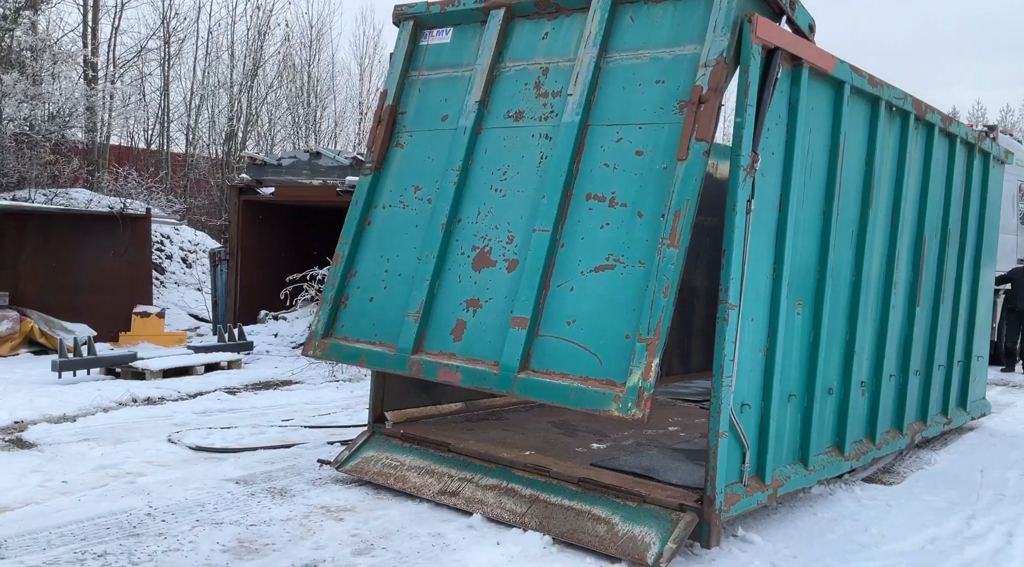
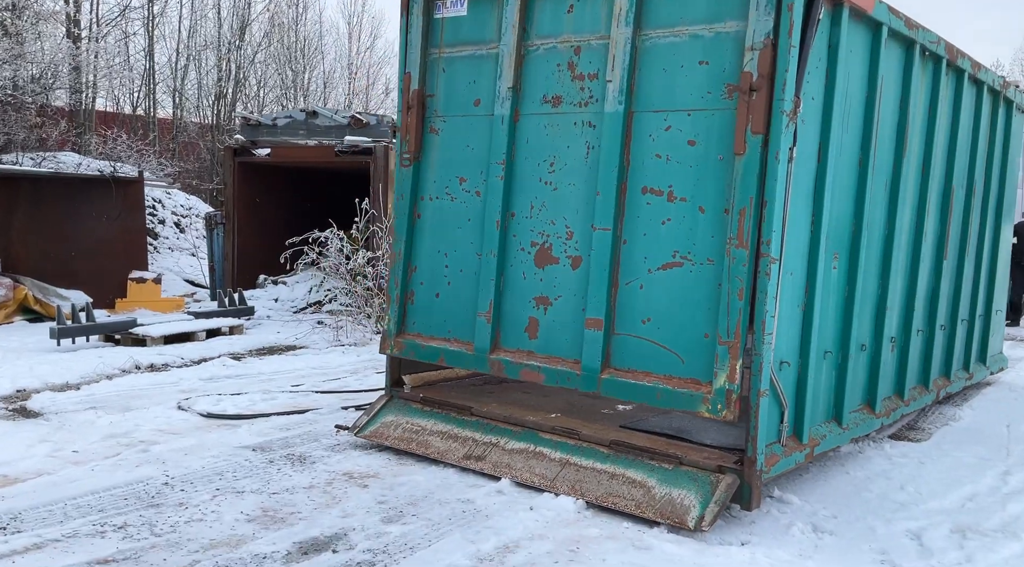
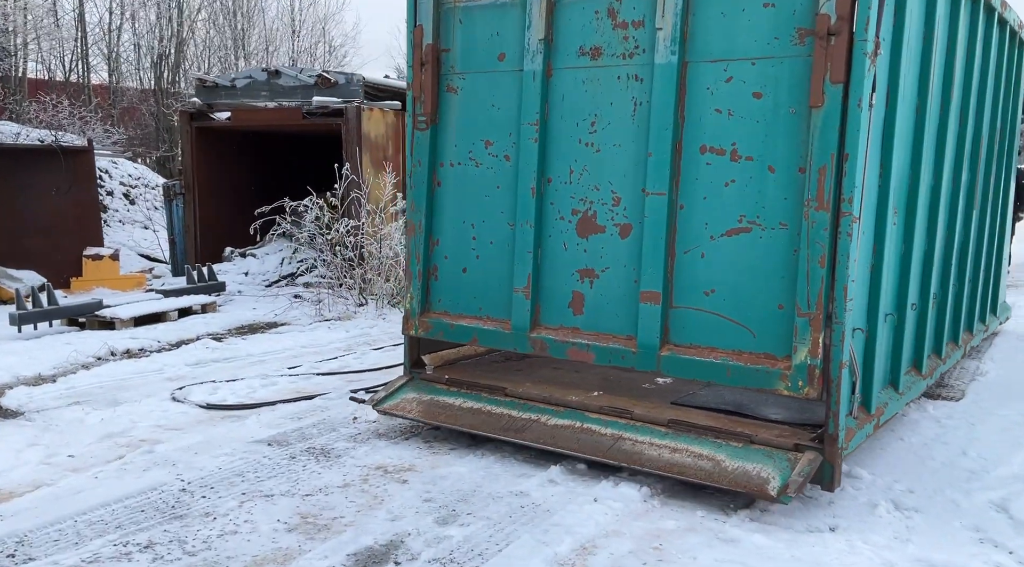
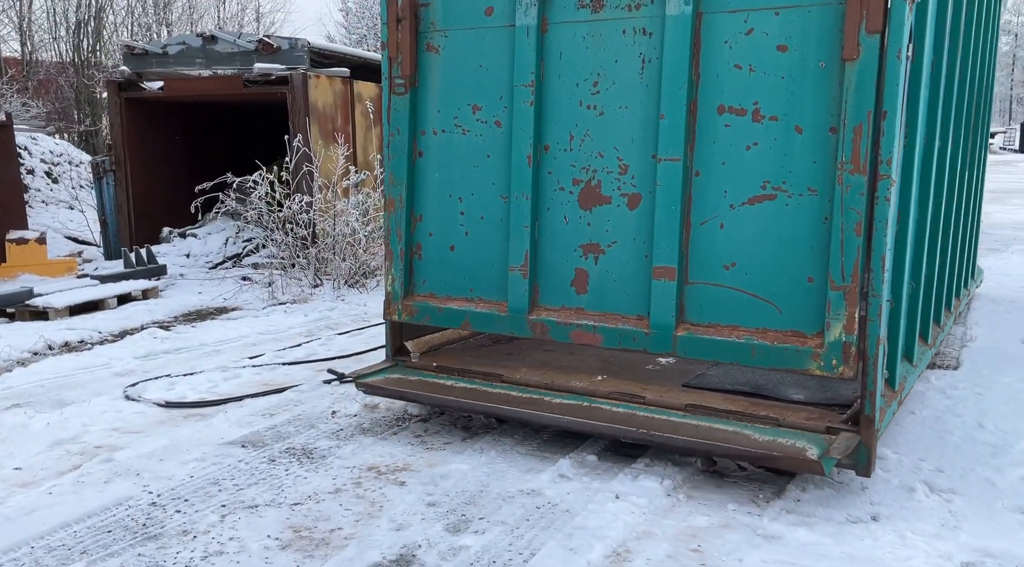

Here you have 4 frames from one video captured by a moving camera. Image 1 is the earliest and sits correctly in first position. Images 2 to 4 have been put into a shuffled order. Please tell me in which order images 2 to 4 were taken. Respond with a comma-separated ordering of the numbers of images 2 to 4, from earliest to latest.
2, 3, 4
